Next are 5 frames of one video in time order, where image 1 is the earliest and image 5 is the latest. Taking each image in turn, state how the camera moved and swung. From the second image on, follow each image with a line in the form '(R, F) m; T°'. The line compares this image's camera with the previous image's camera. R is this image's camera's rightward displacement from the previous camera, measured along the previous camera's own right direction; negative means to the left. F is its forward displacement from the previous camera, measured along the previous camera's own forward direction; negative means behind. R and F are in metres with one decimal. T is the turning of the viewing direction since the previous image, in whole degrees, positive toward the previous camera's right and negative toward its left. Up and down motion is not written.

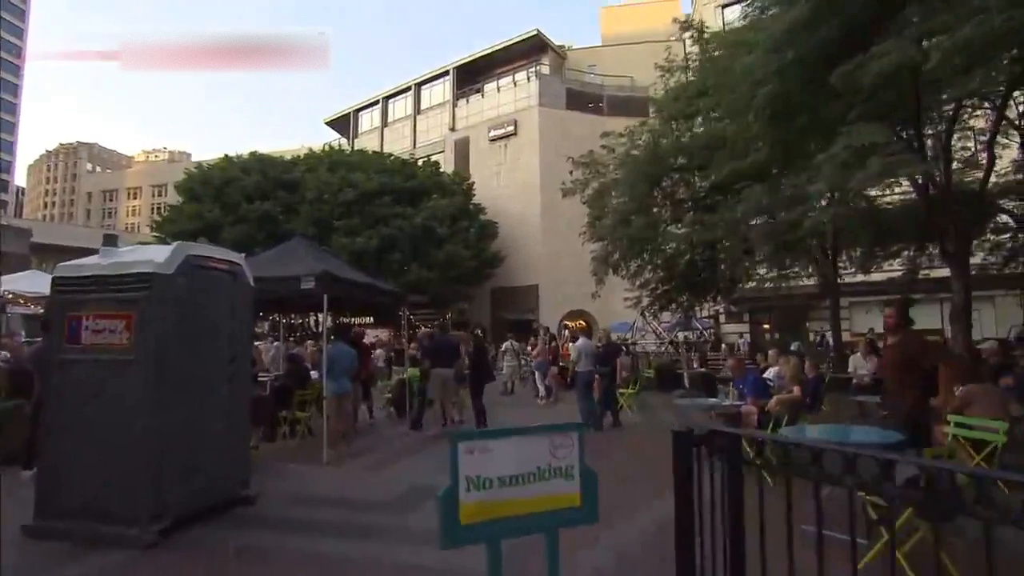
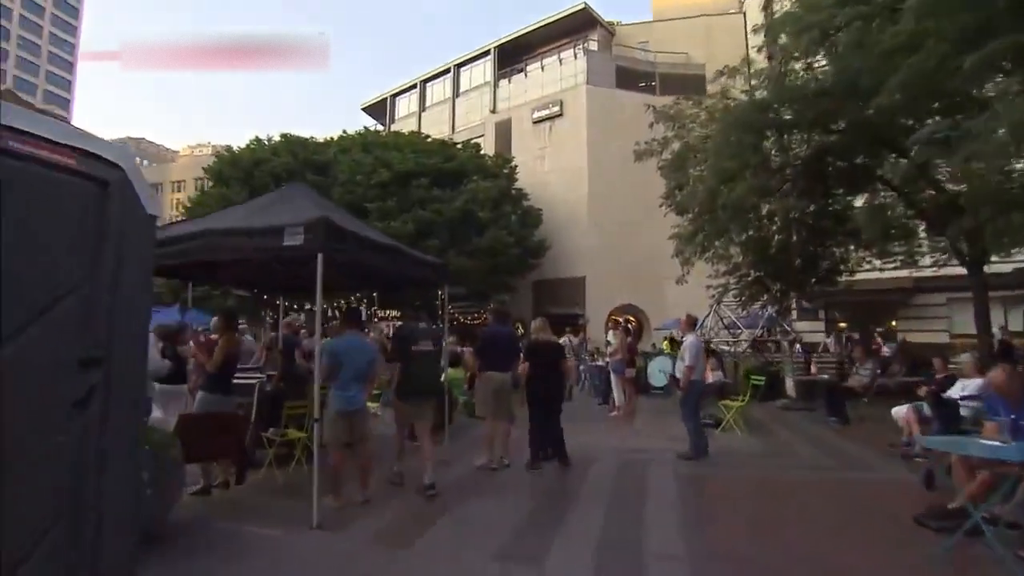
(-0.7, +3.7) m; -4°
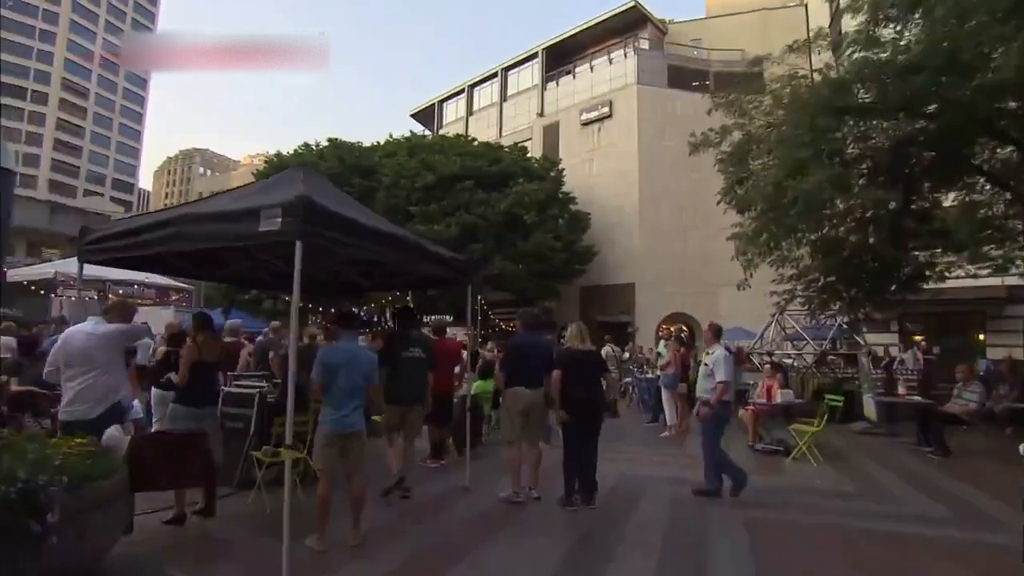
(+0.2, +1.3) m; -5°
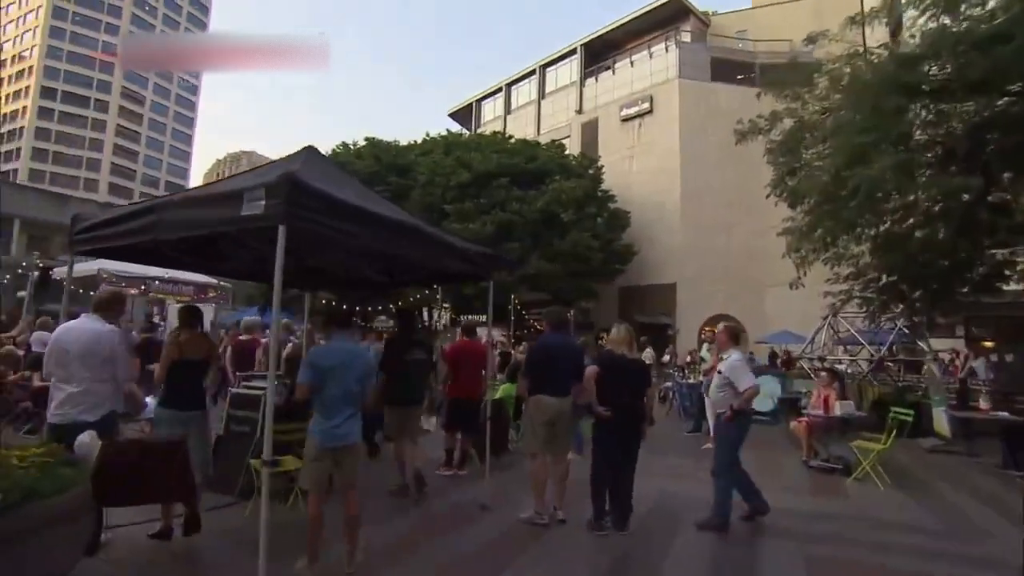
(+0.2, +0.8) m; -4°
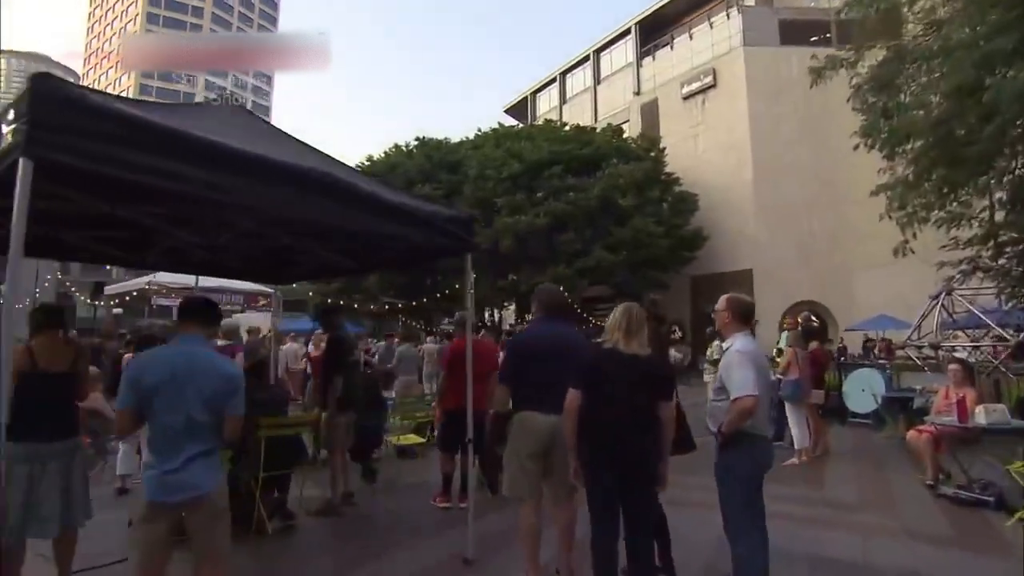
(+0.8, +2.1) m; -7°
